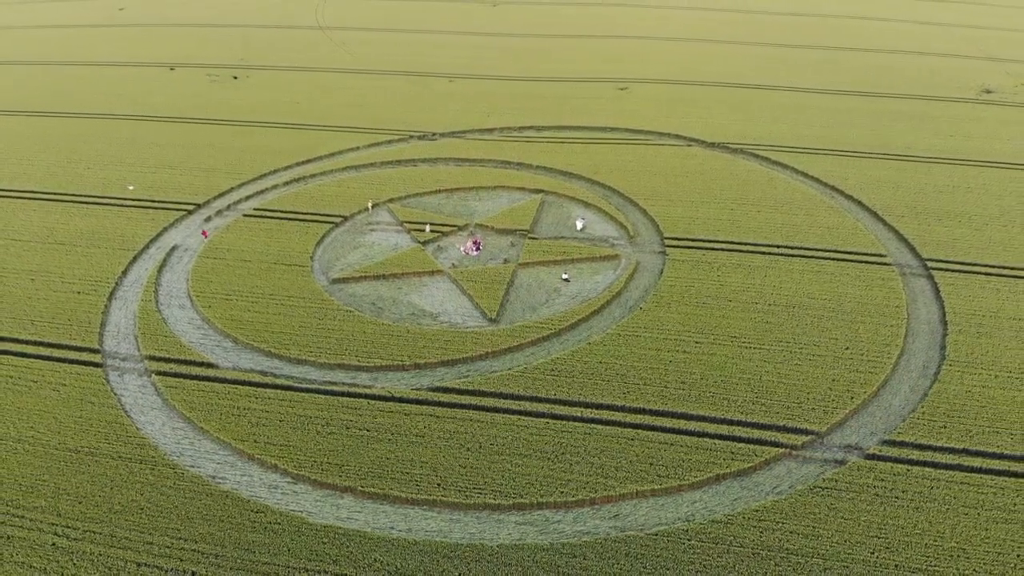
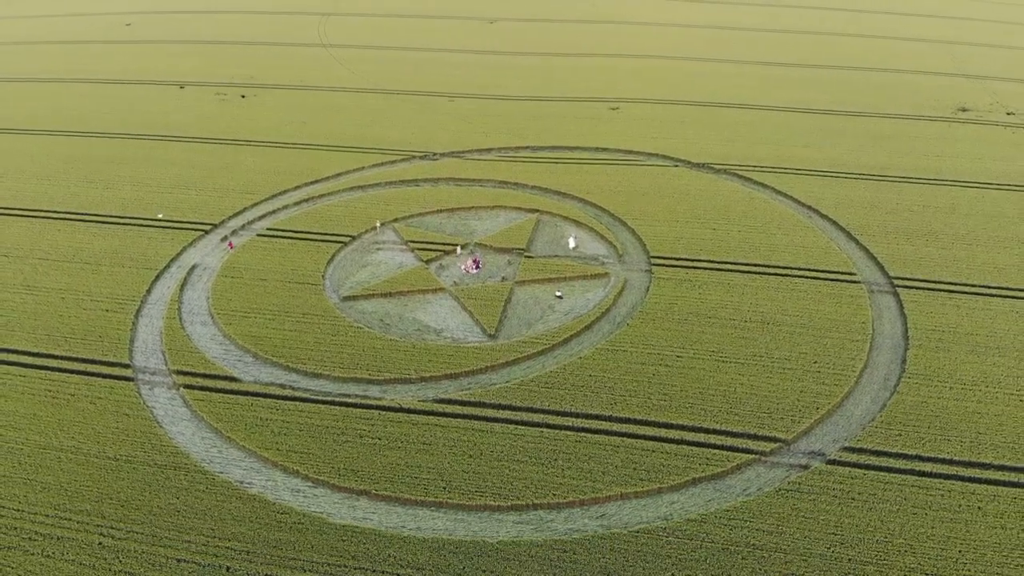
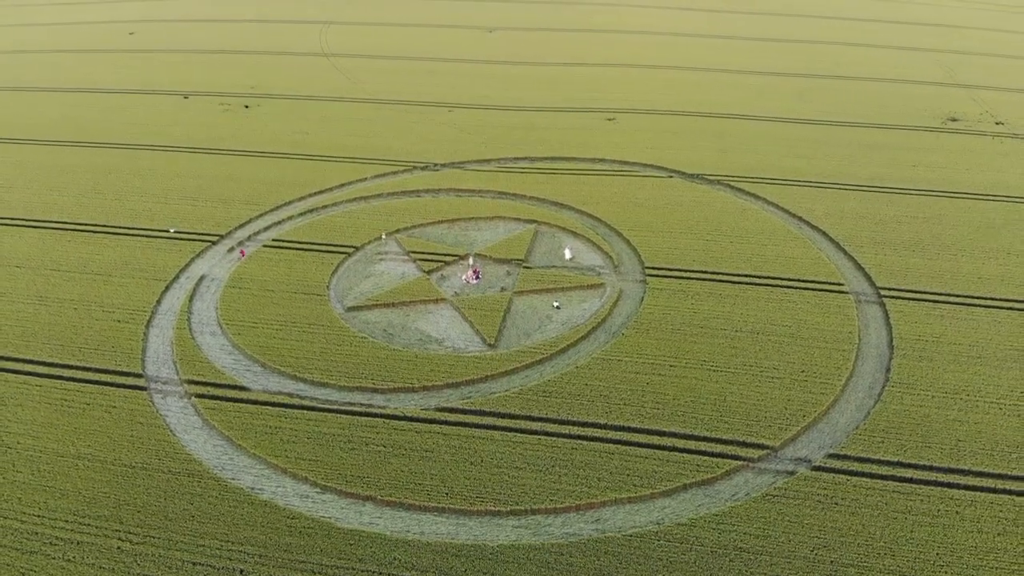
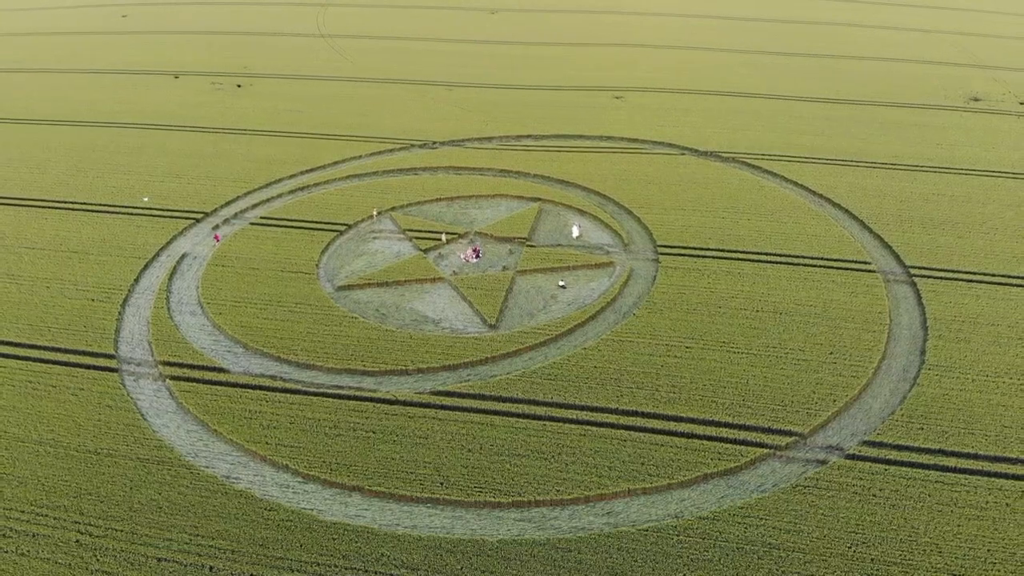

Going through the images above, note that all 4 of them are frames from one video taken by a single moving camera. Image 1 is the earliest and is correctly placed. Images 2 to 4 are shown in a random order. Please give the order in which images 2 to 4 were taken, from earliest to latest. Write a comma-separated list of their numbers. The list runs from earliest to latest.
4, 2, 3
